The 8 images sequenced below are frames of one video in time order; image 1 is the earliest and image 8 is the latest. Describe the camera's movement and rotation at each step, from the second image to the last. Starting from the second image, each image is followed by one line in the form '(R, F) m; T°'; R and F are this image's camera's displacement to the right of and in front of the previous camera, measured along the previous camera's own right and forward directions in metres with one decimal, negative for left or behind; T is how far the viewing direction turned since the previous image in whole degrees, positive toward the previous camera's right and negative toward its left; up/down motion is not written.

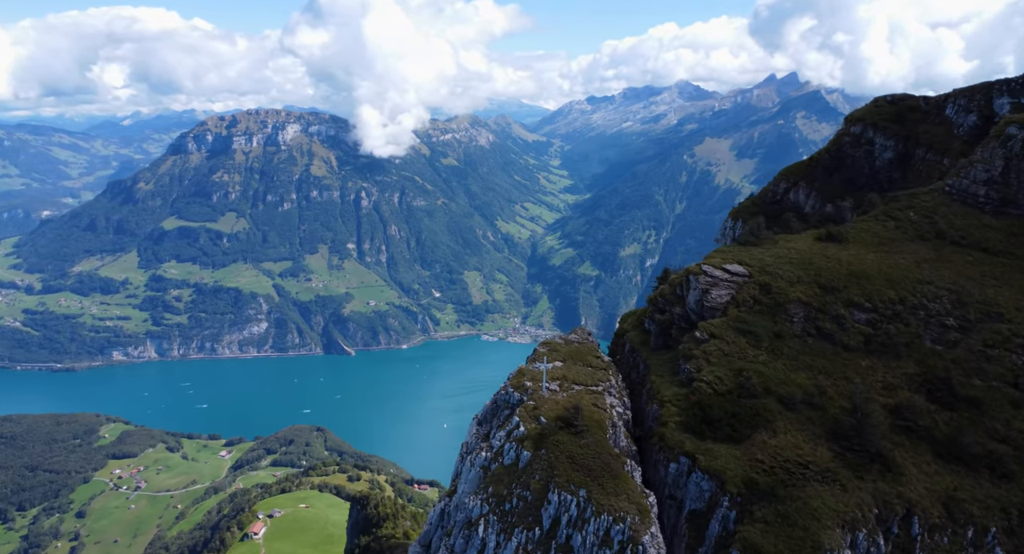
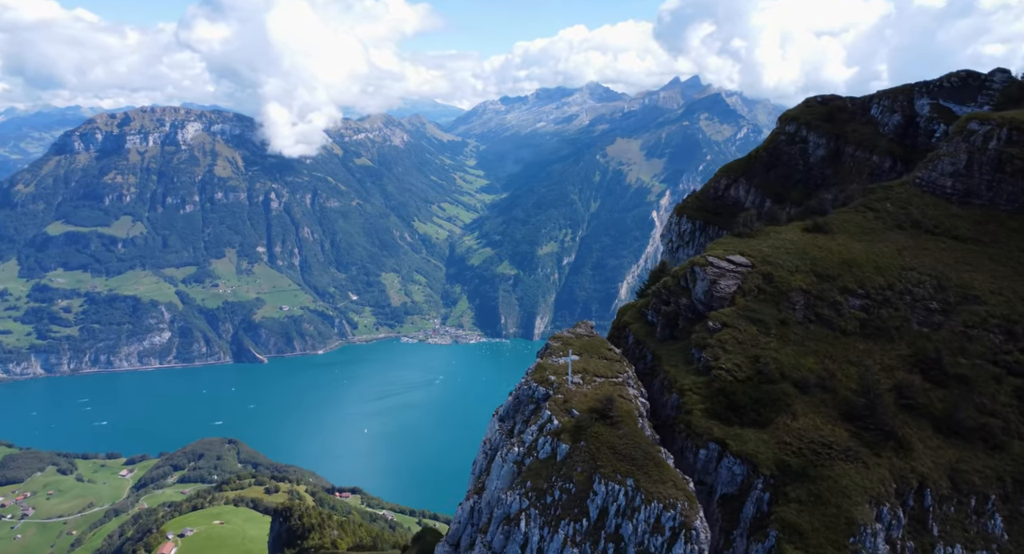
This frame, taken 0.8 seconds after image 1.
(-6.2, +0.4) m; +8°
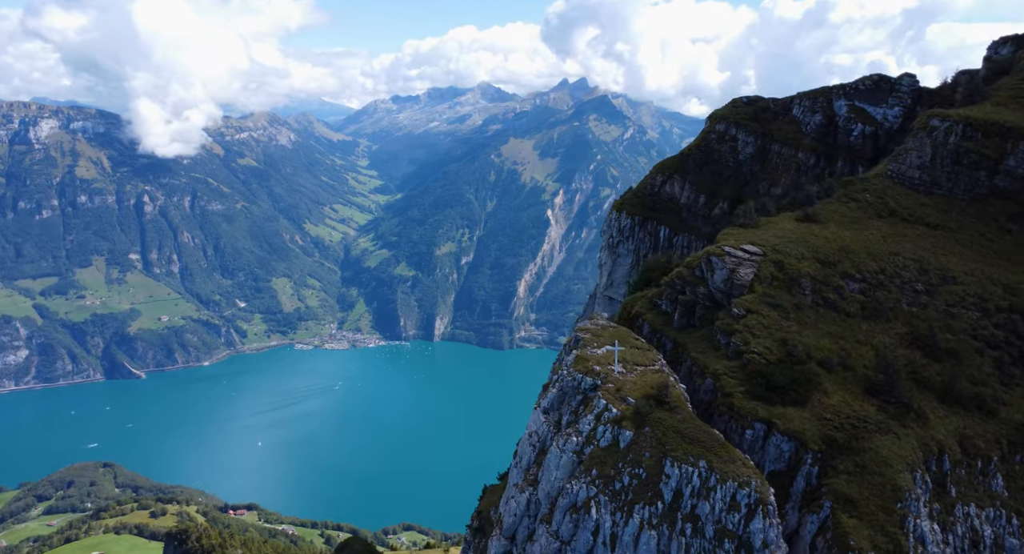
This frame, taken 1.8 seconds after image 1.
(-8.8, +0.9) m; +10°
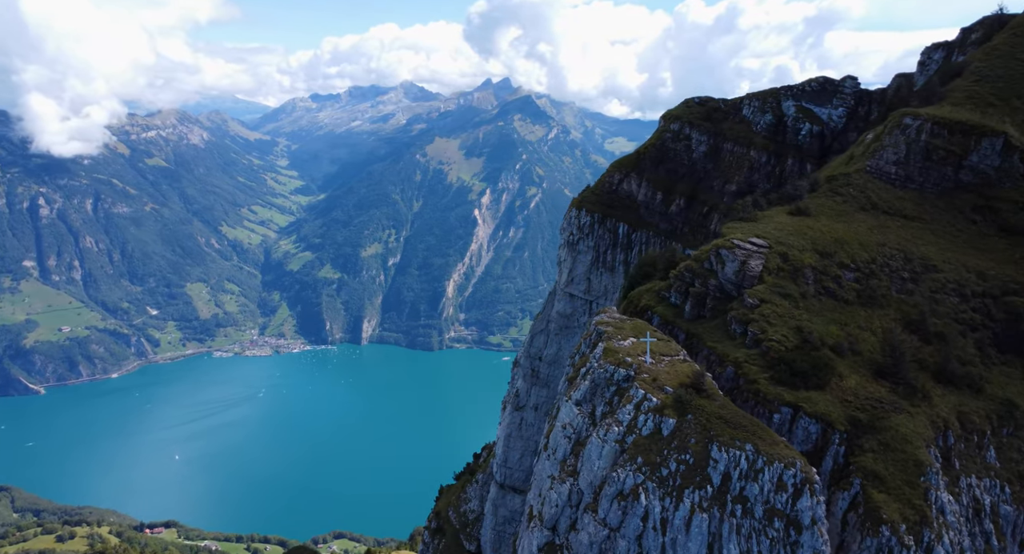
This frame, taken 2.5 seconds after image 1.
(-6.4, +0.6) m; +7°
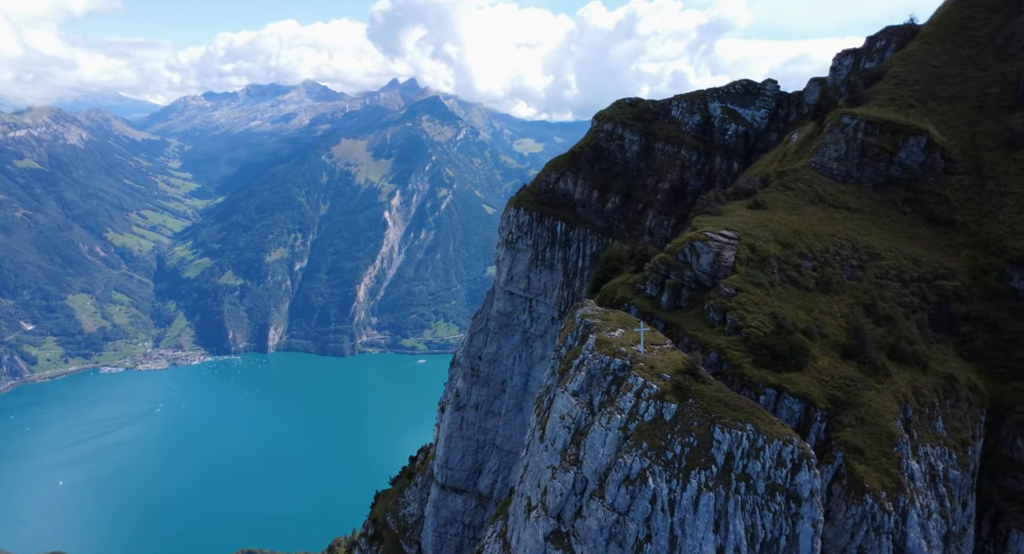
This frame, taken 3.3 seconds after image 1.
(-5.4, +0.1) m; +8°
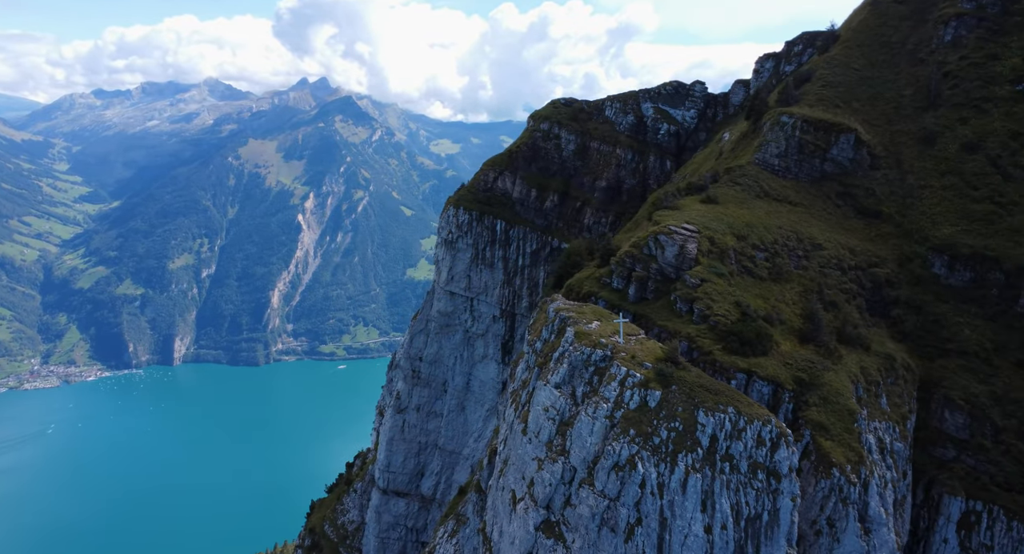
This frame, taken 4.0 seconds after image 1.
(-4.1, -0.1) m; +7°
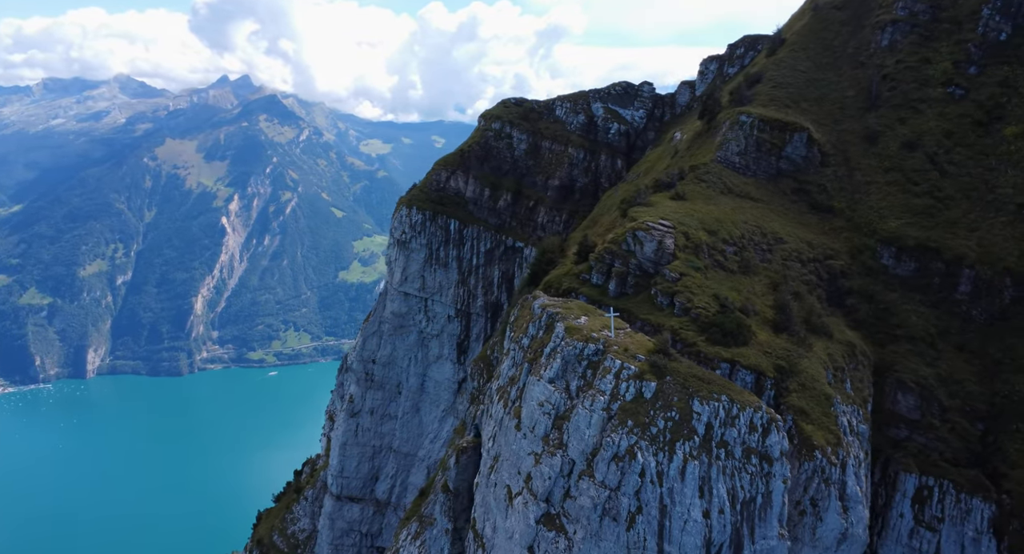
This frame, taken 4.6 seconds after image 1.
(-4.0, 0.0) m; +6°
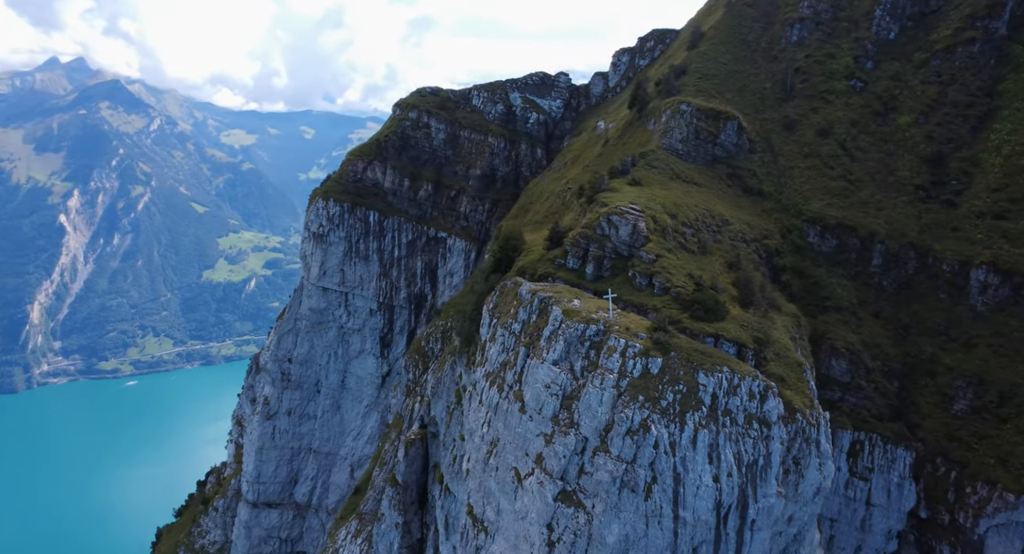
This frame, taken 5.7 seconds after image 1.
(-8.9, +1.0) m; +11°
